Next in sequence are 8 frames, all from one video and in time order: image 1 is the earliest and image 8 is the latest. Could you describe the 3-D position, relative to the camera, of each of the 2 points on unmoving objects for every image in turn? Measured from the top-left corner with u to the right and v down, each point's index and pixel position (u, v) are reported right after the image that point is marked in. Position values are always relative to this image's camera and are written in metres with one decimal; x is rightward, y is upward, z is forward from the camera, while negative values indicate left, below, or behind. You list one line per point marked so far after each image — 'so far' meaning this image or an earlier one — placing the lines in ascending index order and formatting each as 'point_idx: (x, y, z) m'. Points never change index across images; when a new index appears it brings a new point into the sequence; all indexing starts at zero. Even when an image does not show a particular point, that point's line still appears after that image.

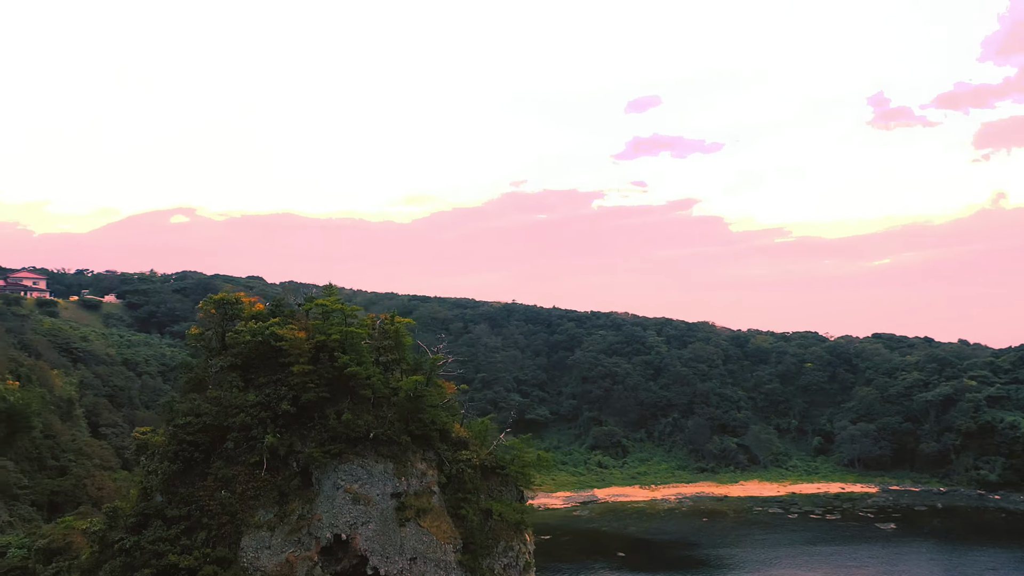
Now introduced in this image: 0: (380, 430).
0: (-2.2, -2.3, +13.4) m
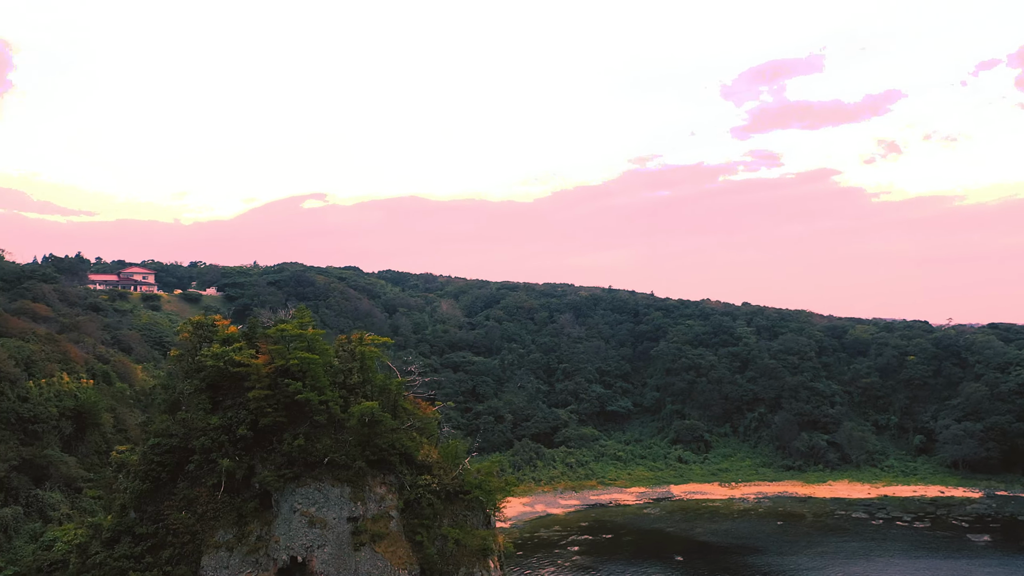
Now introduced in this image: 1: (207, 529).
0: (-2.9, -2.7, +13.5) m
1: (-4.9, -3.9, +13.3) m
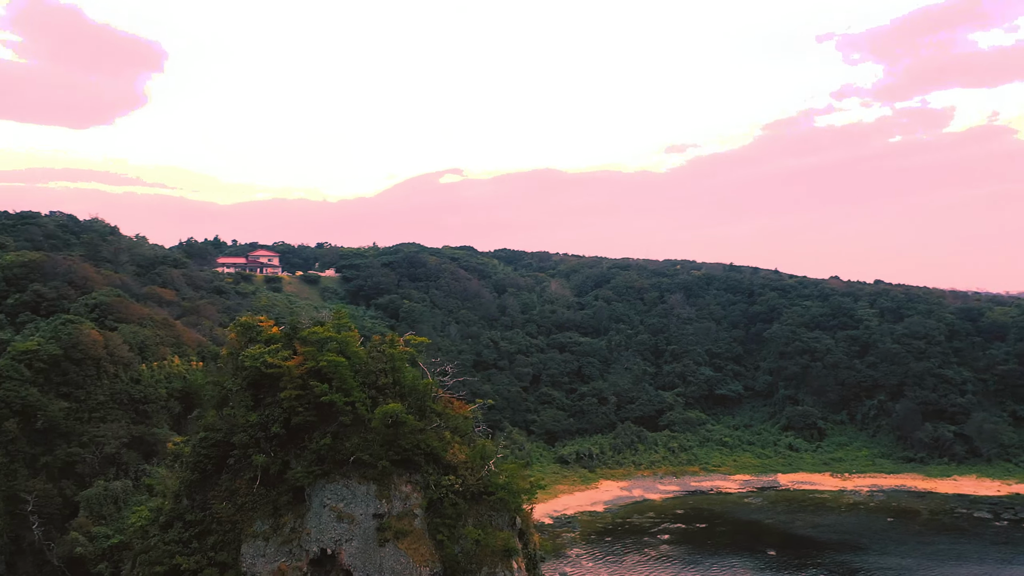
0: (-2.6, -2.8, +14.0) m
1: (-4.5, -4.0, +14.2) m
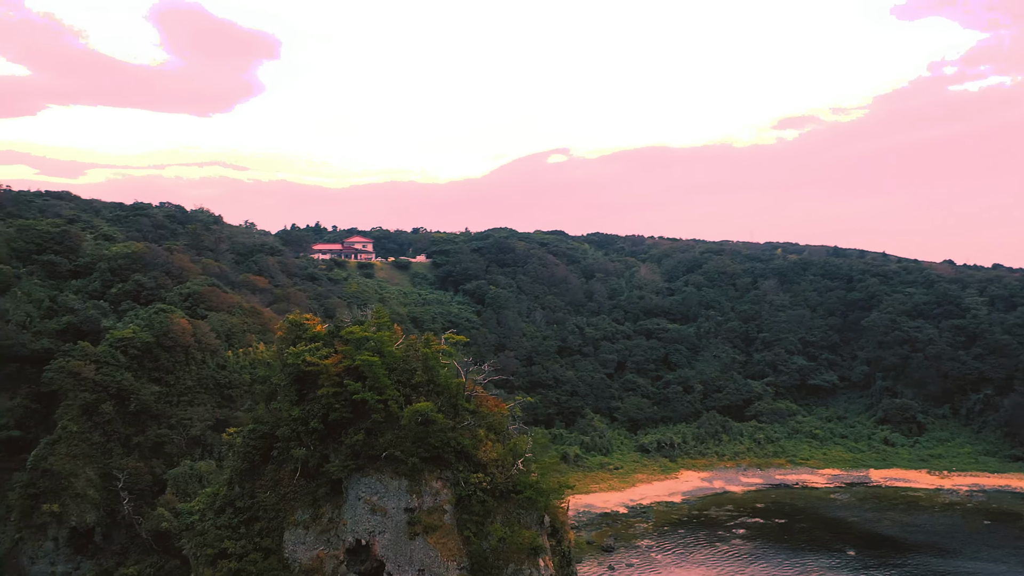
0: (-2.1, -2.8, +14.5) m
1: (-4.0, -4.0, +15.0) m
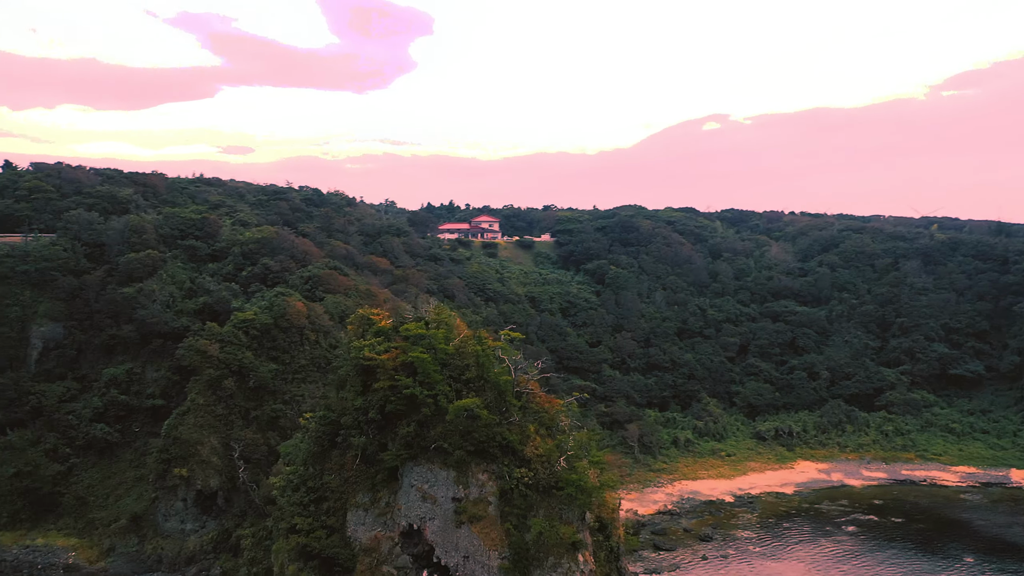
0: (-1.3, -2.9, +15.3) m
1: (-3.1, -4.0, +16.2) m
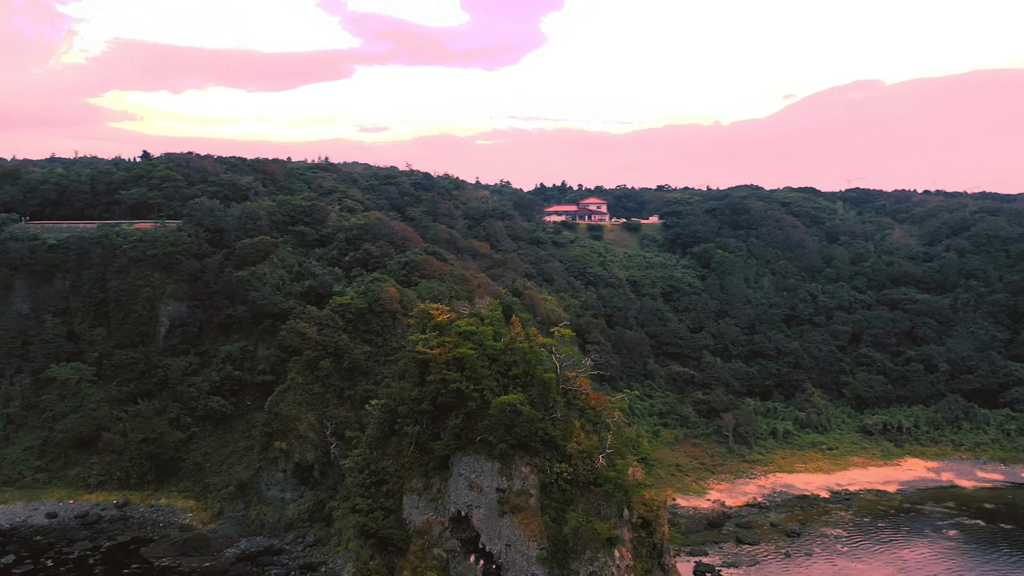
0: (-0.5, -2.8, +16.0) m
1: (-2.2, -3.9, +17.2) m
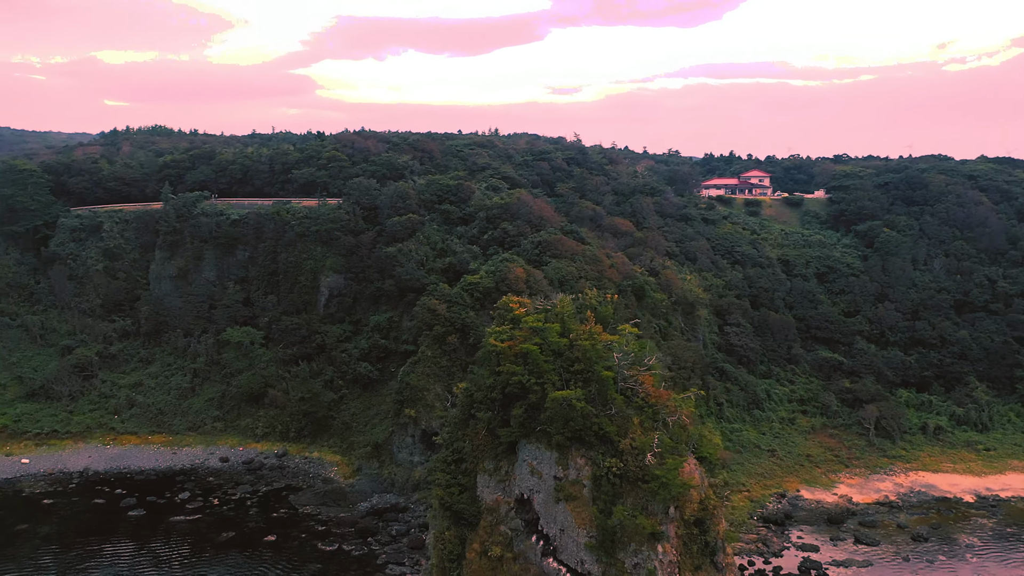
0: (+0.7, -2.8, +17.0) m
1: (-0.7, -3.8, +18.6) m
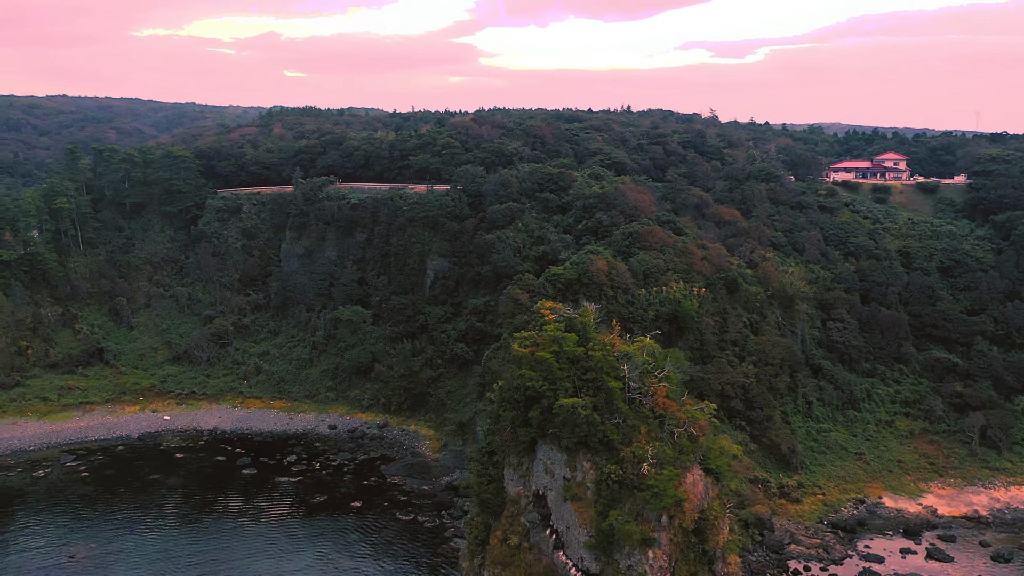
0: (+1.0, -3.1, +18.2) m
1: (-0.1, -4.0, +20.0) m
